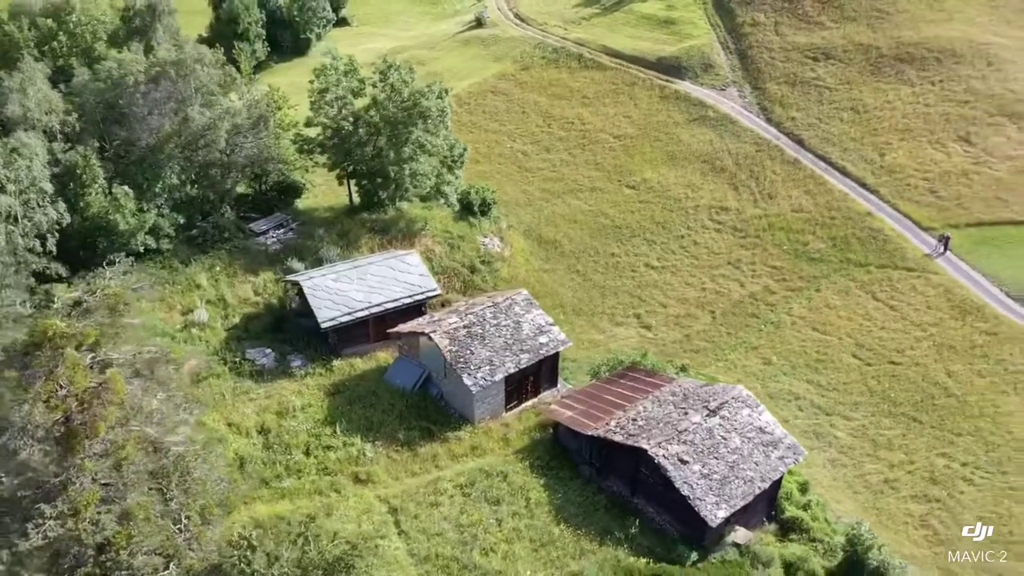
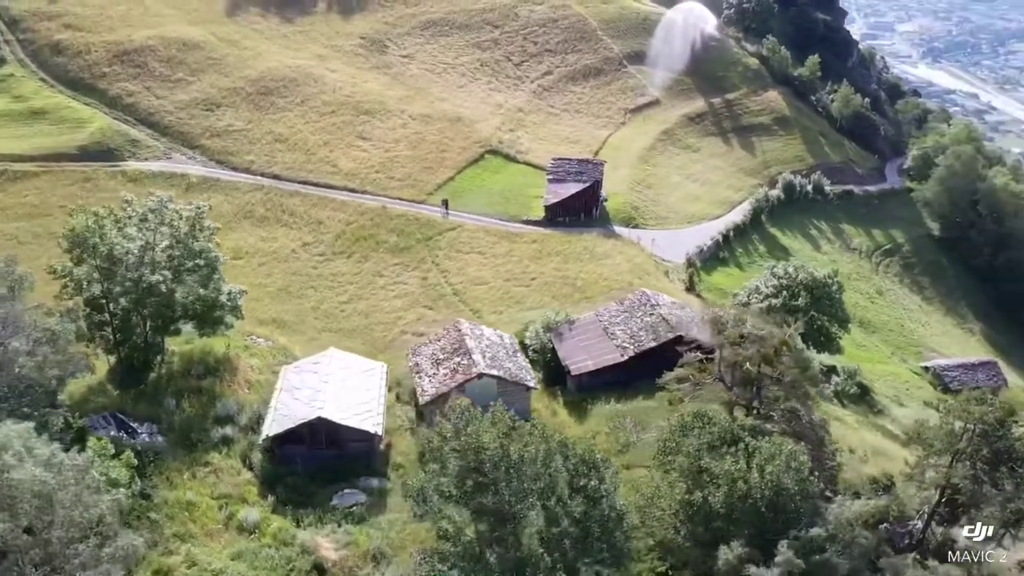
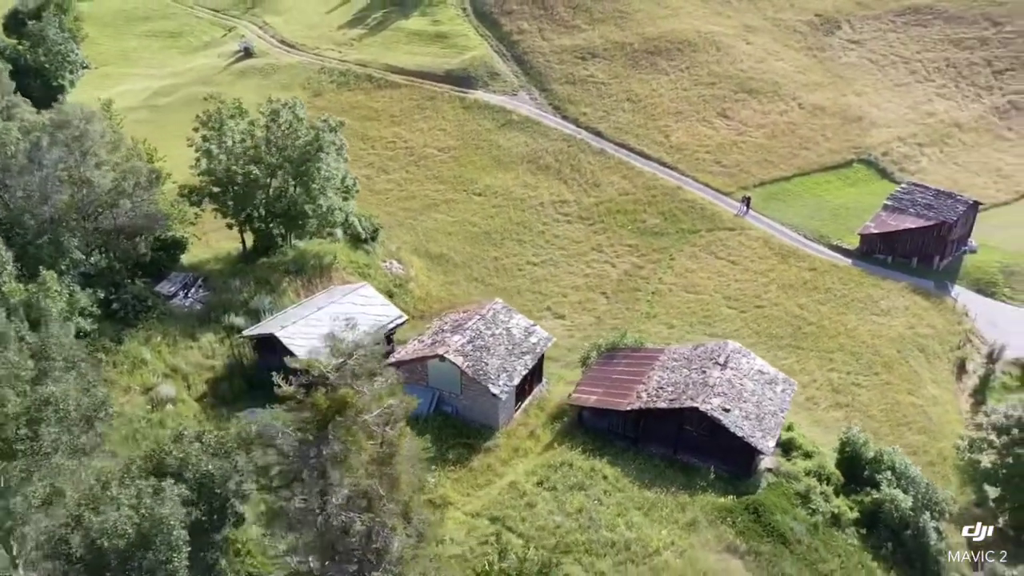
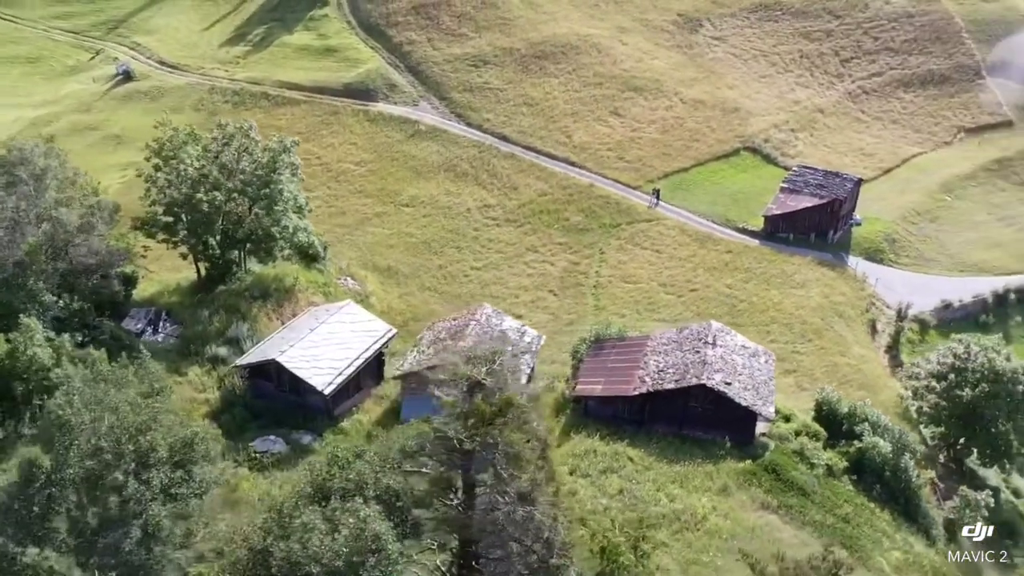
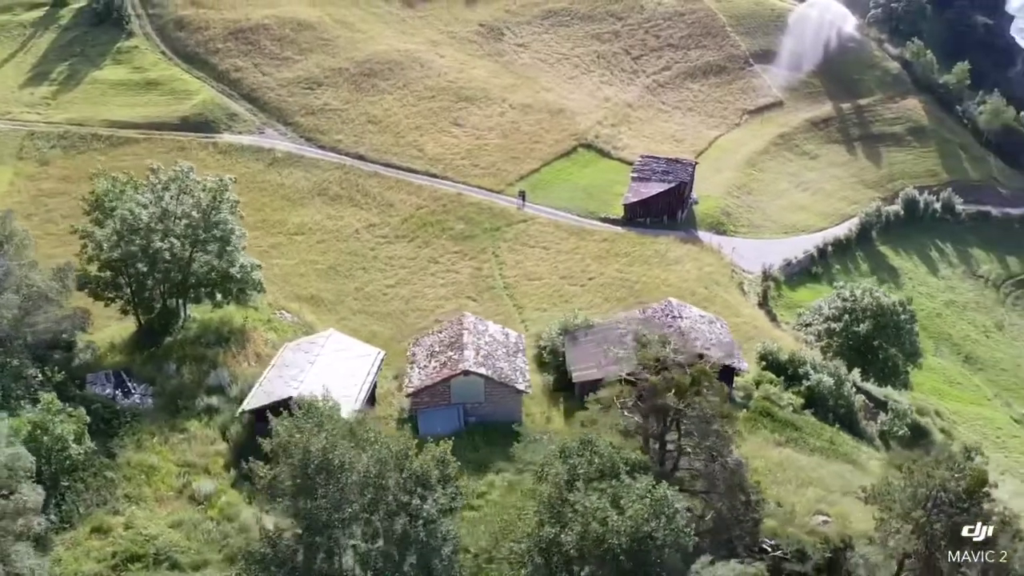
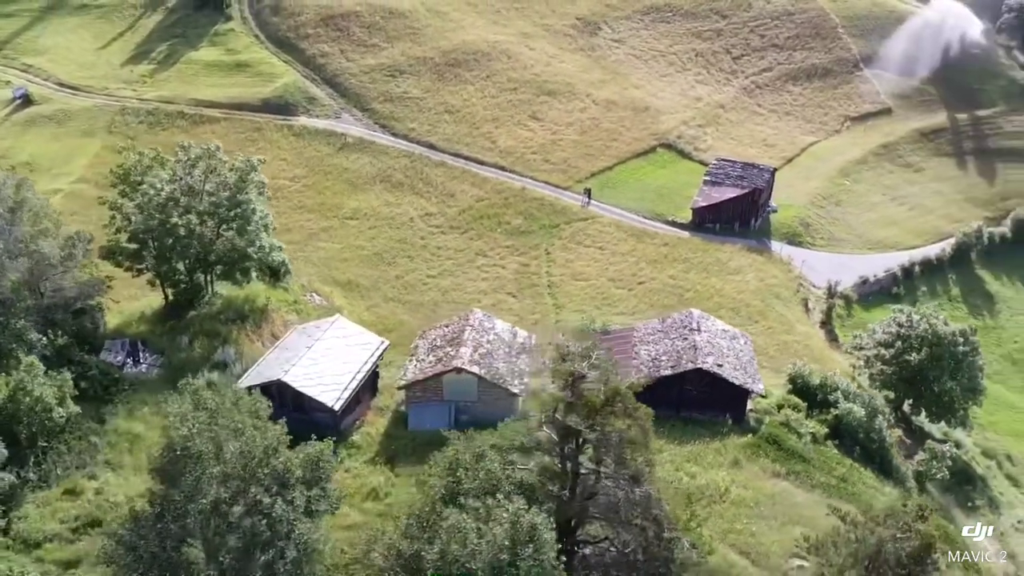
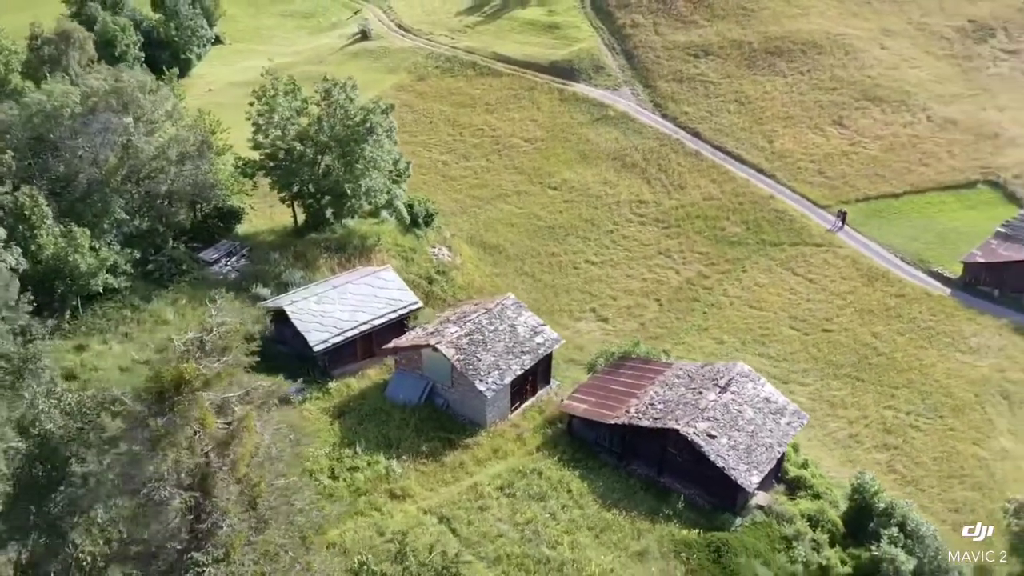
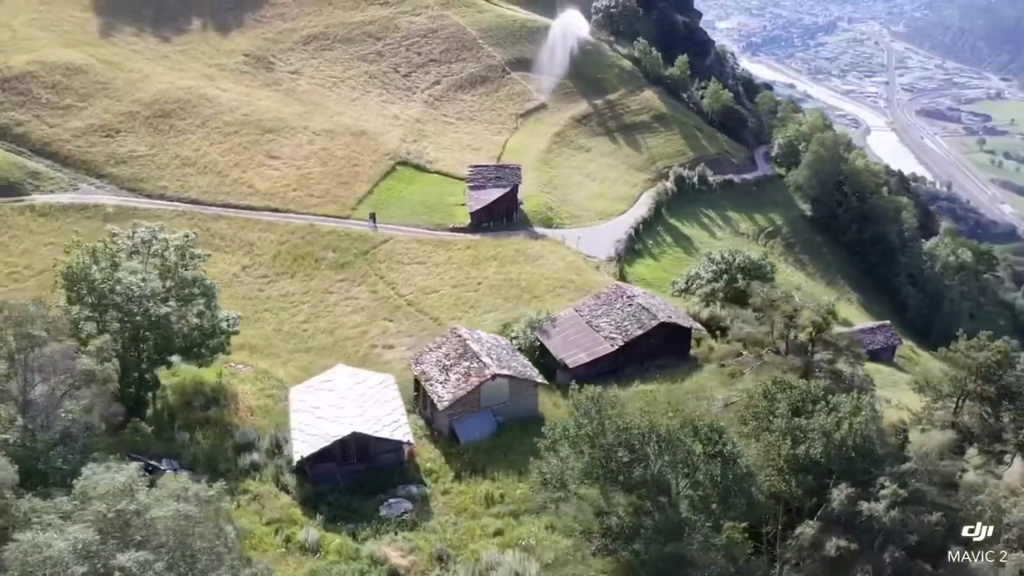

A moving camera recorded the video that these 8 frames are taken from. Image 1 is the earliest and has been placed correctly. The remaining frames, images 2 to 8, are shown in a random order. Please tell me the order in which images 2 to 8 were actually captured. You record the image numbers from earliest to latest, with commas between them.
7, 3, 4, 6, 5, 2, 8
